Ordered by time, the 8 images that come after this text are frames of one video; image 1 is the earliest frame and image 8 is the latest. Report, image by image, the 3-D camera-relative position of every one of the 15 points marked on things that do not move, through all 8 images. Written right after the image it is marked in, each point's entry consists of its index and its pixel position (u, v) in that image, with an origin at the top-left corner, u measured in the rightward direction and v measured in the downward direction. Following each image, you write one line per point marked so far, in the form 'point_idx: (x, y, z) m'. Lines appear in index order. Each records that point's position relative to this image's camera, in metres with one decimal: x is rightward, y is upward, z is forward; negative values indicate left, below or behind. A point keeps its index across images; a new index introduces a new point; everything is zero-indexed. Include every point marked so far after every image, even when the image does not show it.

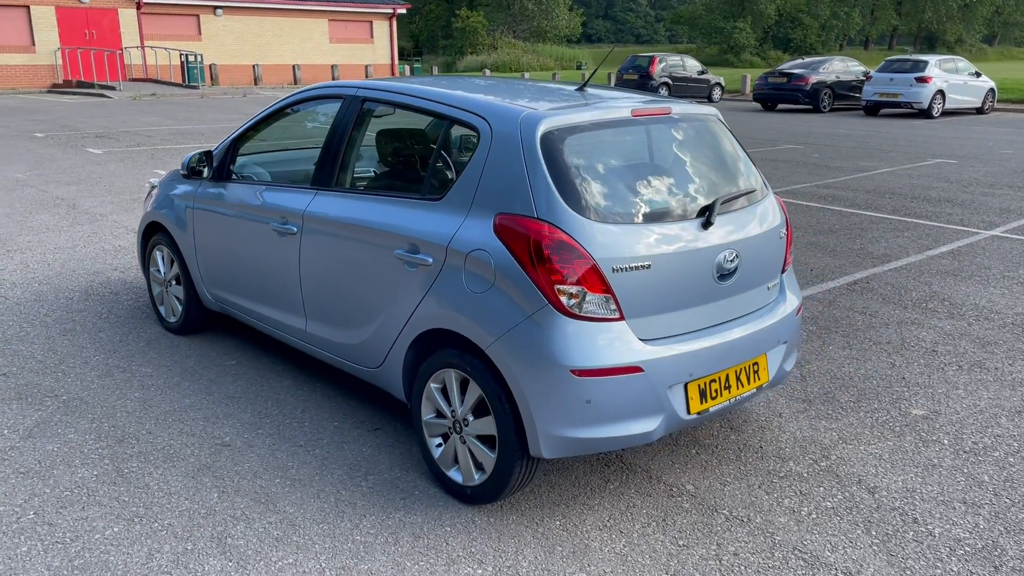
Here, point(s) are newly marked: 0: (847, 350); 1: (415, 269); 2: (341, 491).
0: (+2.0, -0.4, +5.3) m
1: (-0.4, +0.1, +3.4) m
2: (-0.7, -0.8, +3.4) m
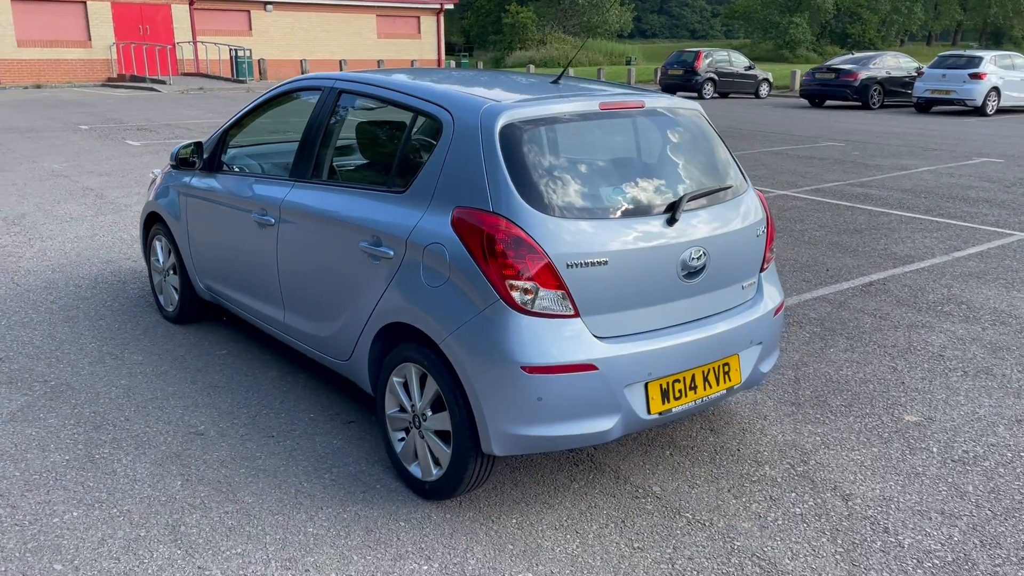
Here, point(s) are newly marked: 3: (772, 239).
0: (+1.9, -0.4, +5.1) m
1: (-0.5, +0.1, +3.4) m
2: (-0.8, -0.8, +3.5) m
3: (+1.1, +0.2, +3.8) m
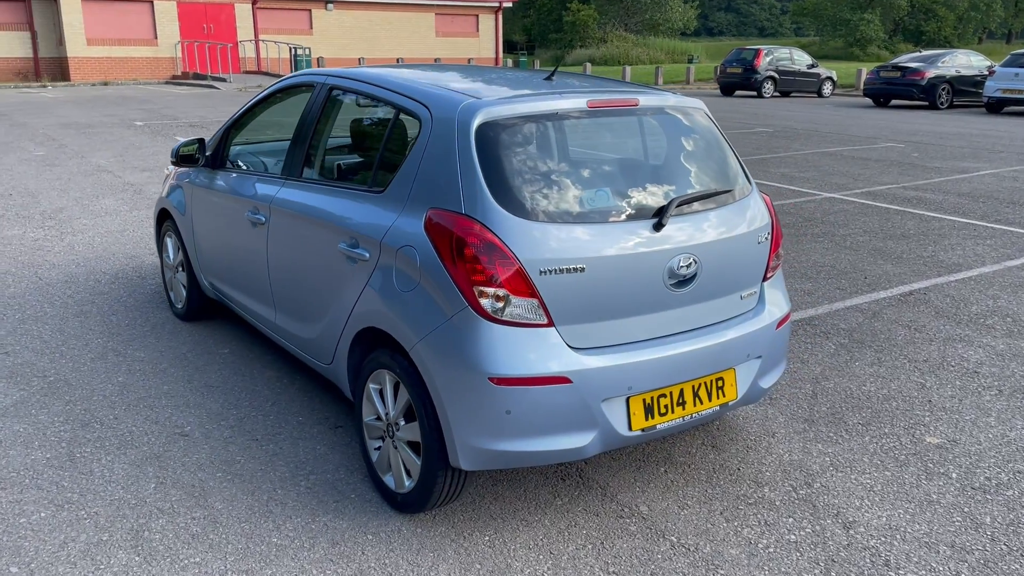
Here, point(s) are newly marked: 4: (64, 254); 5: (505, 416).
0: (+2.0, -0.4, +4.8) m
1: (-0.6, +0.1, +3.3) m
2: (-0.9, -0.8, +3.4) m
3: (+1.1, +0.2, +3.6) m
4: (-3.3, +0.3, +6.6) m
5: (0.0, -0.4, +2.8) m
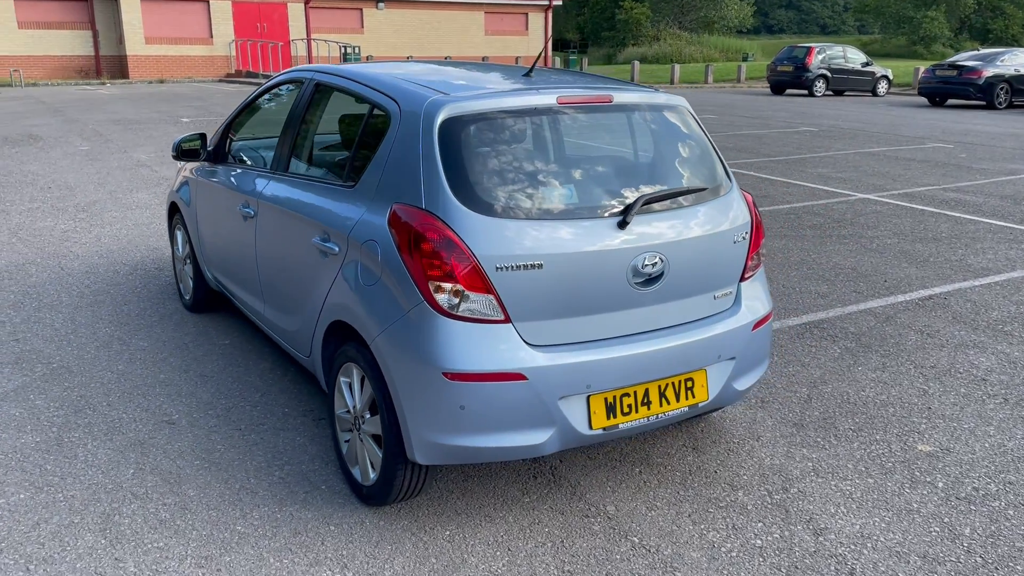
0: (+2.0, -0.4, +4.7) m
1: (-0.7, +0.1, +3.3) m
2: (-1.0, -0.7, +3.4) m
3: (+1.0, +0.2, +3.5) m
4: (-3.3, +0.3, +6.8) m
5: (-0.2, -0.4, +2.8) m
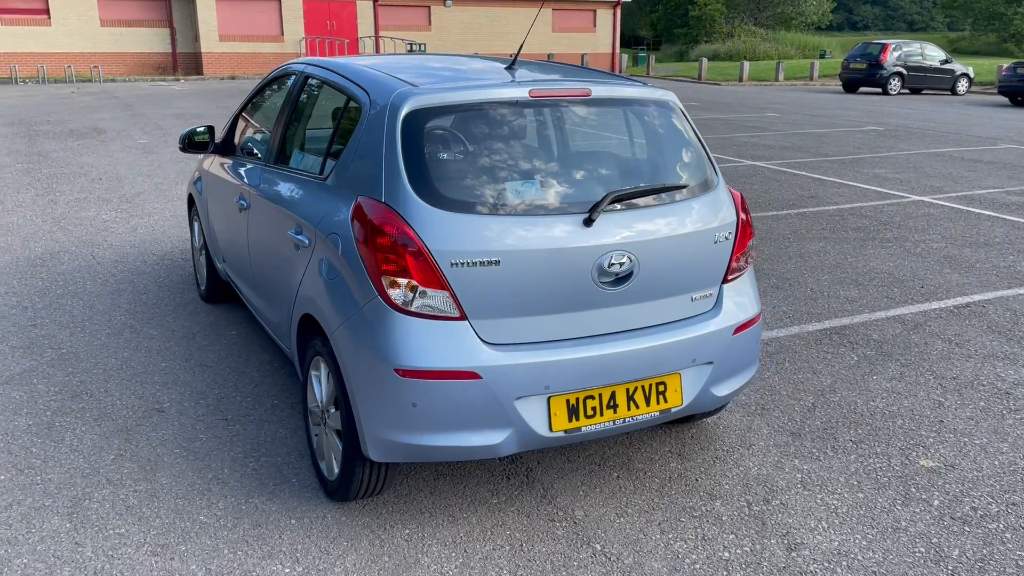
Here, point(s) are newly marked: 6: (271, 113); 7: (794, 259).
0: (+1.9, -0.5, +4.5) m
1: (-0.8, +0.1, +3.3) m
2: (-1.1, -0.7, +3.4) m
3: (+0.9, +0.2, +3.4) m
4: (-3.1, +0.4, +7.0) m
5: (-0.3, -0.4, +2.8) m
6: (-1.2, +0.9, +4.4) m
7: (+2.2, +0.2, +6.8) m
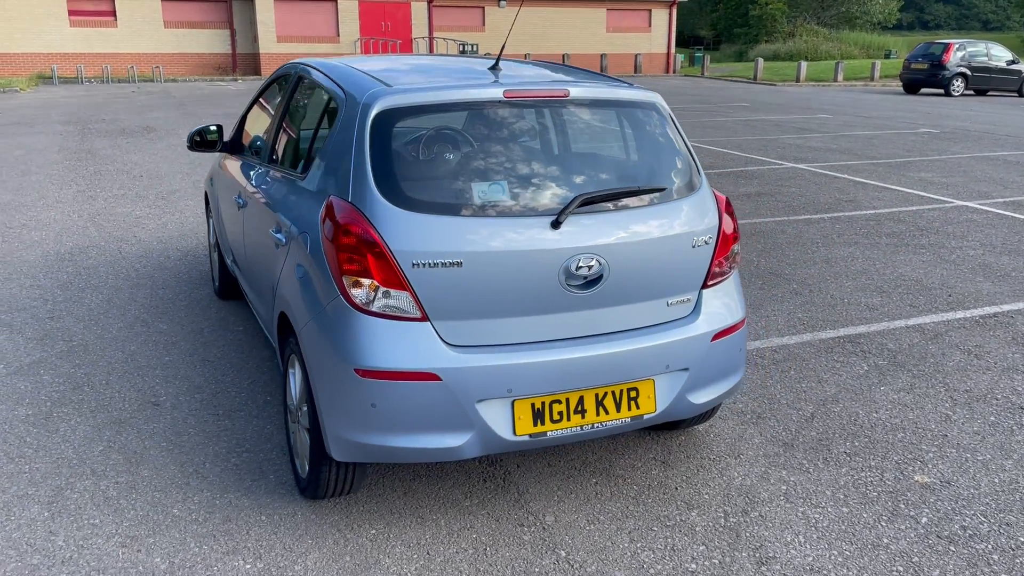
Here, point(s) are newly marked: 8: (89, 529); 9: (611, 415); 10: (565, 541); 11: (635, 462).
0: (+1.9, -0.5, +4.3) m
1: (-0.9, +0.1, +3.4) m
2: (-1.2, -0.7, +3.5) m
3: (+0.8, +0.2, +3.3) m
4: (-2.9, +0.5, +7.1) m
5: (-0.4, -0.4, +2.8) m
6: (-1.2, +0.9, +4.4) m
7: (+2.3, +0.2, +6.6) m
8: (-1.5, -0.8, +3.0) m
9: (+0.3, -0.4, +3.0) m
10: (+0.2, -0.9, +3.0) m
11: (+0.5, -0.7, +3.6) m
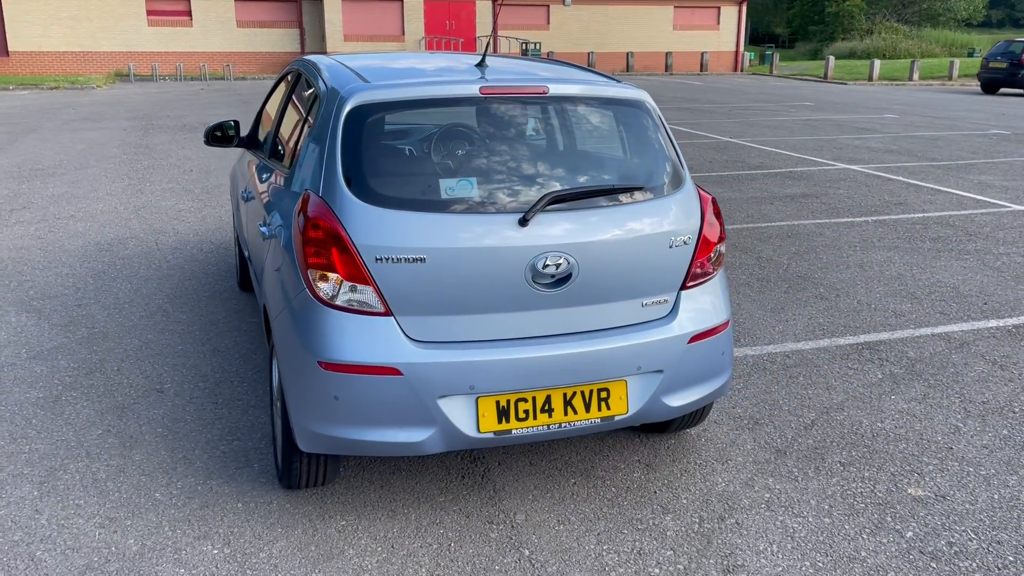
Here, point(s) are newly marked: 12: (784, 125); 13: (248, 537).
0: (+1.9, -0.5, +4.2) m
1: (-1.0, +0.2, +3.4) m
2: (-1.3, -0.7, +3.6) m
3: (+0.8, +0.1, +3.3) m
4: (-2.7, +0.5, +7.3) m
5: (-0.6, -0.4, +2.8) m
6: (-1.2, +0.9, +4.5) m
7: (+2.5, +0.1, +6.4) m
8: (-1.6, -0.8, +3.1) m
9: (+0.2, -0.4, +3.0) m
10: (+0.1, -0.9, +3.0) m
11: (+0.4, -0.7, +3.5) m
12: (+4.9, +2.9, +15.9) m
13: (-0.9, -0.9, +3.0) m
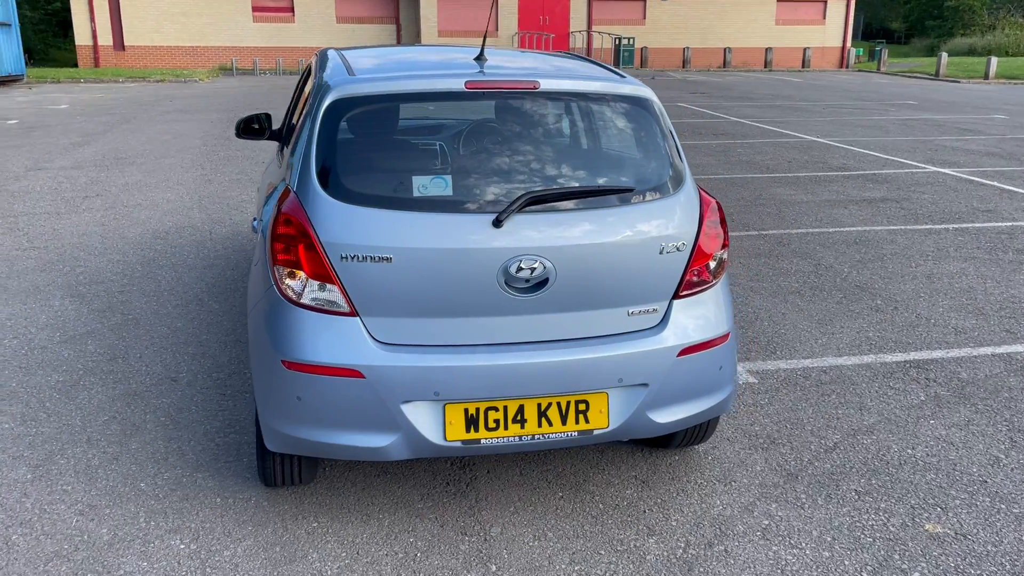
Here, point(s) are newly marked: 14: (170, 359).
0: (+1.9, -0.6, +3.8) m
1: (-1.0, +0.2, +3.4) m
2: (-1.3, -0.6, +3.6) m
3: (+0.7, +0.1, +3.0) m
4: (-2.2, +0.6, +7.5) m
5: (-0.7, -0.4, +2.8) m
6: (-1.0, +0.9, +4.5) m
7: (+2.8, +0.1, +6.0) m
8: (-1.6, -0.7, +3.2) m
9: (+0.1, -0.5, +2.8) m
10: (0.0, -0.9, +2.9) m
11: (+0.4, -0.7, +3.4) m
12: (+6.3, +2.8, +15.2) m
13: (-1.0, -0.8, +3.0) m
14: (-1.7, -0.4, +4.4) m
